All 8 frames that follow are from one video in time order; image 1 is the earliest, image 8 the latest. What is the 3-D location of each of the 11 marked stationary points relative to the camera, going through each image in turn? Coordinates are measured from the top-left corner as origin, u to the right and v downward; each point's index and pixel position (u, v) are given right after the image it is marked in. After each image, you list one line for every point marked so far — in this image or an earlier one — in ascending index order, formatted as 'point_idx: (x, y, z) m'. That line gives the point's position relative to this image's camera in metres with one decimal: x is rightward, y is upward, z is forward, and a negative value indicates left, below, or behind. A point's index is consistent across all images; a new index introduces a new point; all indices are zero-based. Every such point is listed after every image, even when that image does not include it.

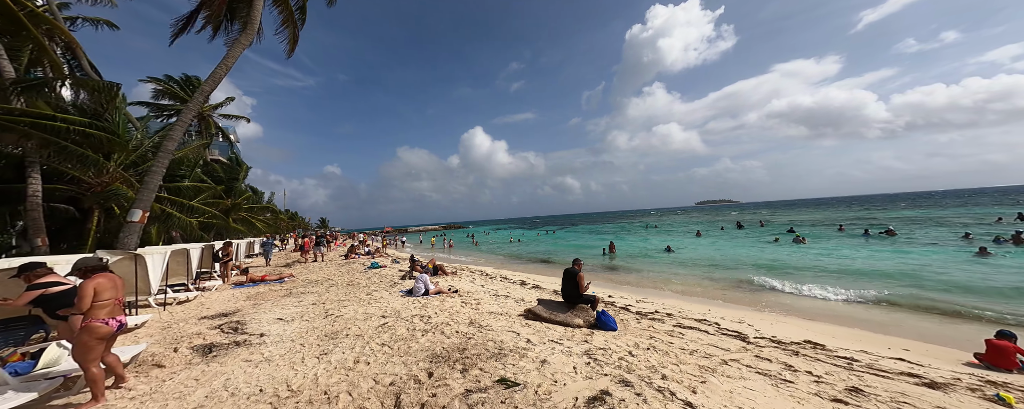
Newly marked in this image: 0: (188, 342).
0: (-4.8, -2.1, +4.5) m
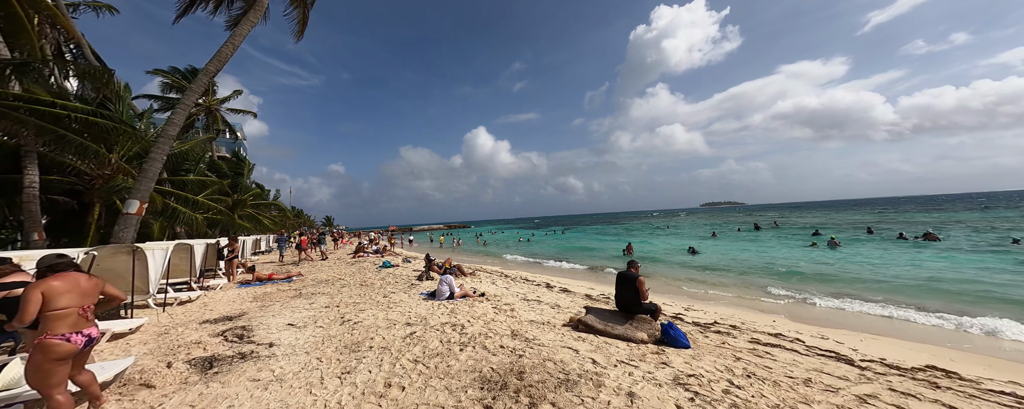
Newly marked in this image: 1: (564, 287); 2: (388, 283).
0: (-4.2, -1.9, +3.8) m
1: (+1.5, -2.3, +8.6) m
2: (-3.6, -2.3, +8.9) m
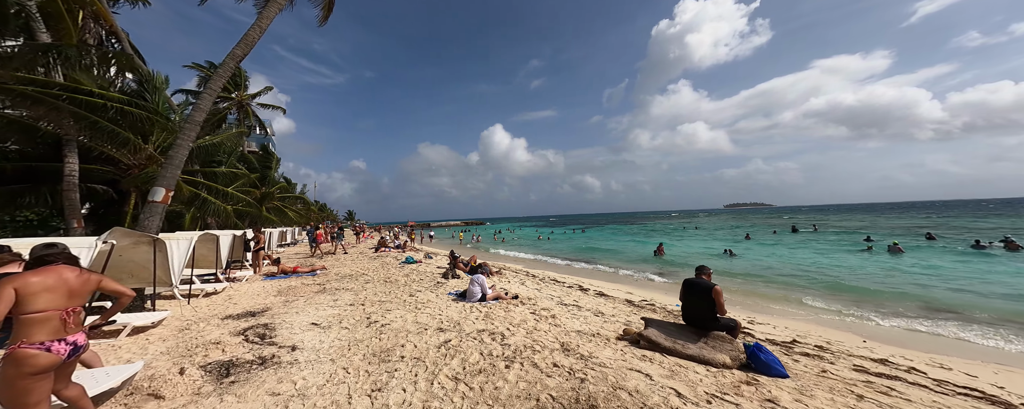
0: (-3.6, -1.8, +3.5) m
1: (+2.3, -2.3, +7.9) m
2: (-2.8, -2.1, +8.5) m
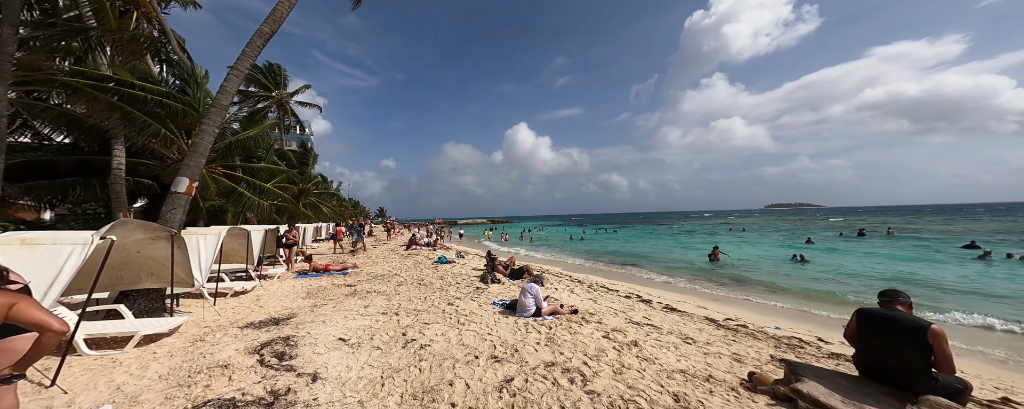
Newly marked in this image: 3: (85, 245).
0: (-2.8, -1.7, +2.7) m
1: (+3.4, -2.2, +6.6) m
2: (-1.6, -2.0, +7.7) m
3: (-4.6, -0.4, +3.2) m
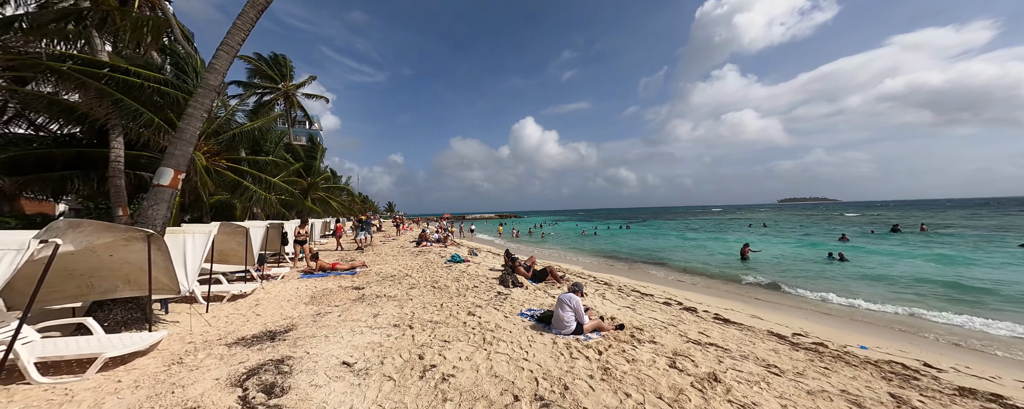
0: (-2.4, -1.6, +2.0) m
1: (+3.9, -2.1, +5.8) m
2: (-1.1, -1.9, +6.9) m
3: (-4.1, -0.4, +2.5) m
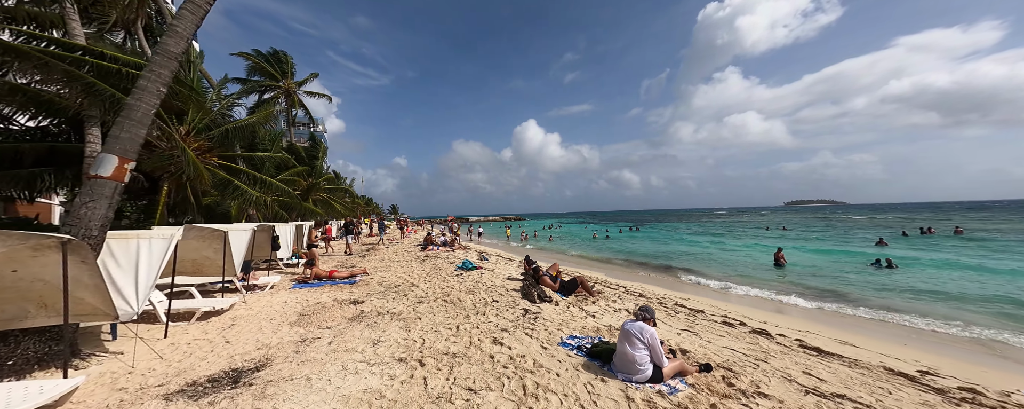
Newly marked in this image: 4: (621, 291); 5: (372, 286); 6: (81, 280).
0: (-1.9, -1.6, +1.0) m
1: (+4.4, -2.1, +4.6) m
2: (-0.6, -1.9, +5.8) m
3: (-3.7, -0.3, +1.5) m
4: (+2.7, -2.1, +7.4) m
5: (-3.5, -2.0, +7.6) m
6: (-4.3, -0.8, +3.0) m
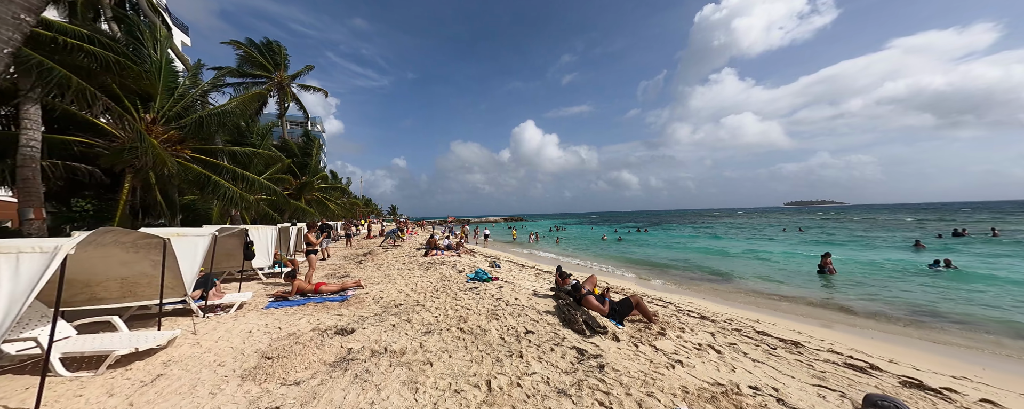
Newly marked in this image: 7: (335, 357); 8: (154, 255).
0: (-1.3, -1.5, -0.5) m
1: (+5.0, -2.0, +3.2) m
2: (0.0, -1.8, +4.4) m
3: (-3.1, -0.3, 0.0) m
4: (+3.3, -2.1, +5.9) m
5: (-2.9, -2.0, +6.1) m
6: (-3.7, -0.7, +1.5) m
7: (-2.2, -1.9, +3.7) m
8: (-5.0, -0.7, +4.2) m
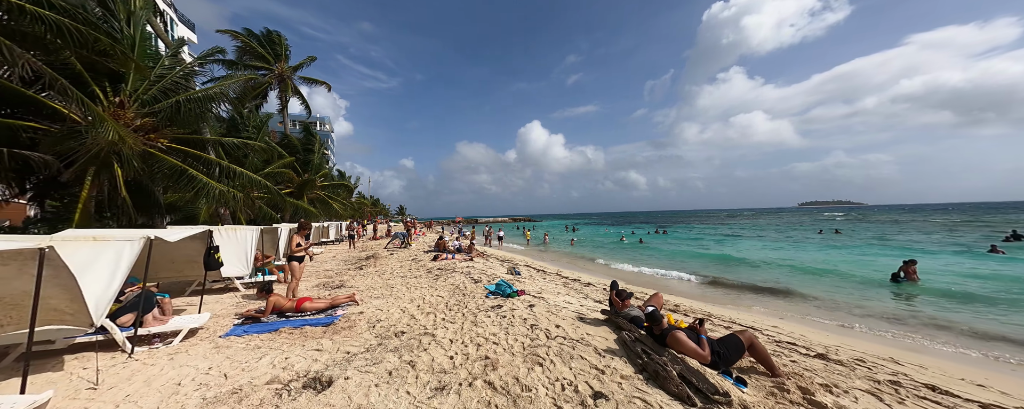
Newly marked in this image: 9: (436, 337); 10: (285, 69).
0: (-0.9, -1.4, -2.1) m
1: (+5.5, -1.9, +1.5) m
2: (+0.6, -1.7, +2.8) m
3: (-2.6, -0.2, -1.5) m
4: (+3.9, -2.0, +4.2) m
5: (-2.3, -1.9, +4.5) m
6: (-3.2, -0.6, 0.0) m
7: (-1.6, -1.8, +2.1) m
8: (-4.4, -0.6, +2.7) m
9: (-1.0, -1.8, +4.1) m
10: (-14.6, +8.8, +19.2) m
